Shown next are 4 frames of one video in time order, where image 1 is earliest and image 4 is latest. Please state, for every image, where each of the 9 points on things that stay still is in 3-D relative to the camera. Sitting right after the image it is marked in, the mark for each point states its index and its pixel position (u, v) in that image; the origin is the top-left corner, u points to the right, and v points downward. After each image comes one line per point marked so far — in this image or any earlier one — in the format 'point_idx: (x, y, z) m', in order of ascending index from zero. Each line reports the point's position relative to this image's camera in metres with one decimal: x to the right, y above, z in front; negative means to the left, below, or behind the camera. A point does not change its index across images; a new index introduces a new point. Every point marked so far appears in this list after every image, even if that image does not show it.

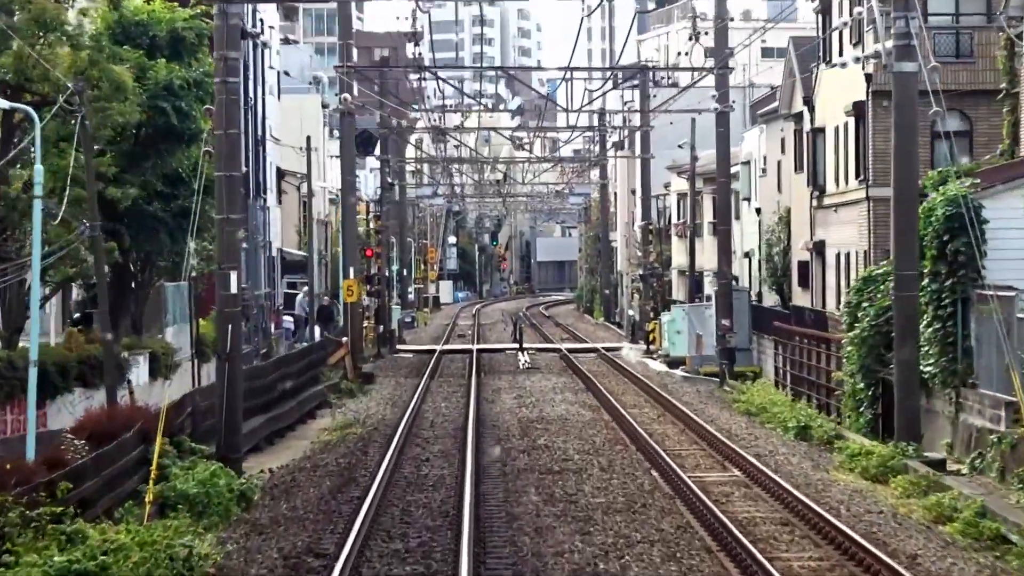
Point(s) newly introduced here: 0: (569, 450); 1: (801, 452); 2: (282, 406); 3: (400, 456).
0: (+0.4, -1.1, +16.3) m
1: (+1.9, -1.1, +16.2) m
2: (-1.8, -0.9, +19.2) m
3: (-0.7, -1.1, +16.5) m
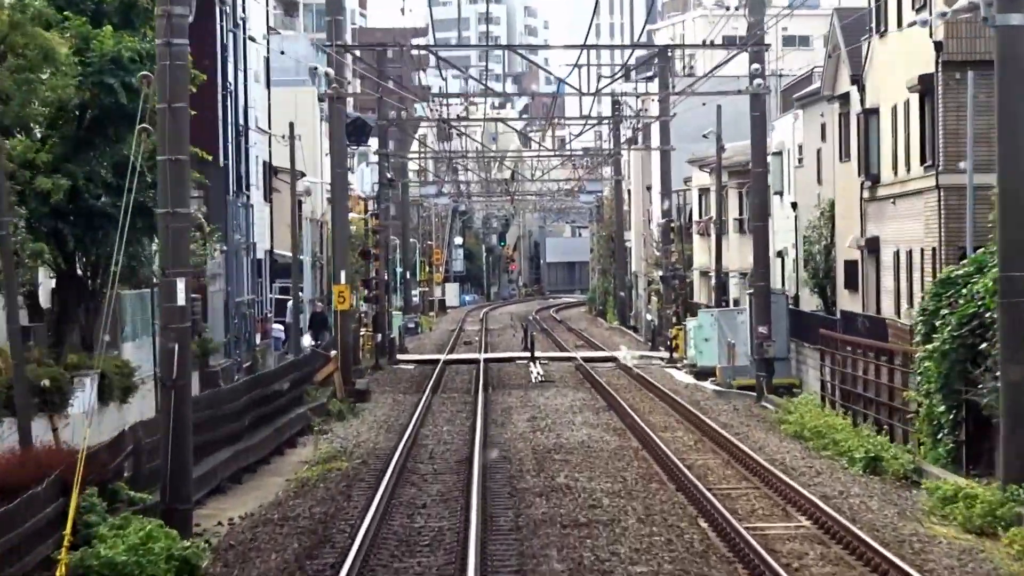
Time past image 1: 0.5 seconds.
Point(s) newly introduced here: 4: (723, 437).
0: (+0.4, -1.1, +13.4) m
1: (+2.0, -1.1, +13.3) m
2: (-1.7, -1.0, +16.4) m
3: (-0.7, -1.2, +13.6) m
4: (+1.5, -1.0, +17.3) m
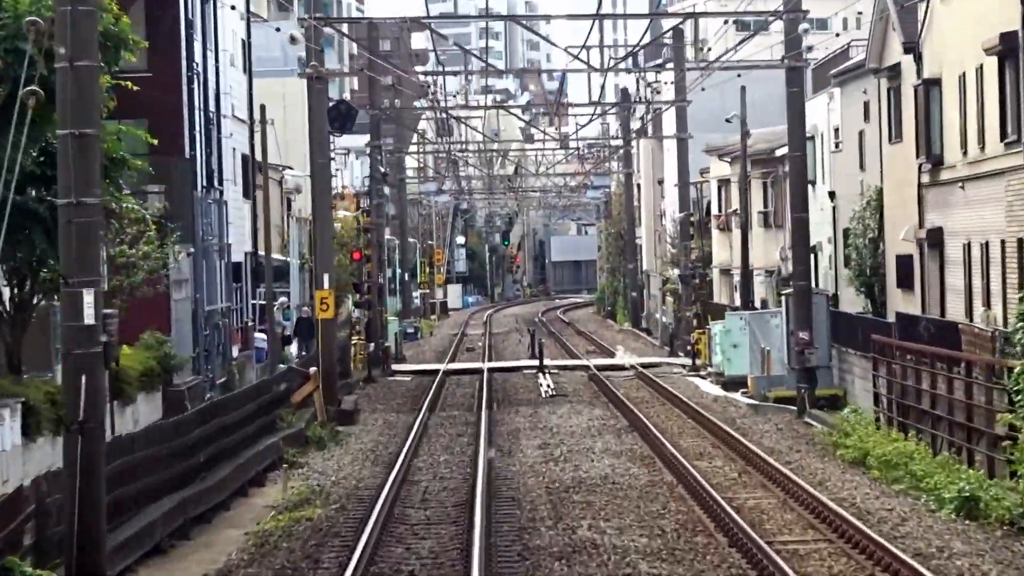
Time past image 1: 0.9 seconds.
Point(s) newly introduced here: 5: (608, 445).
0: (+0.5, -1.1, +10.6) m
1: (+2.0, -1.1, +10.5) m
2: (-1.6, -1.0, +13.5) m
3: (-0.6, -1.2, +10.8) m
4: (+1.5, -1.0, +14.5) m
5: (+0.6, -1.0, +16.5) m
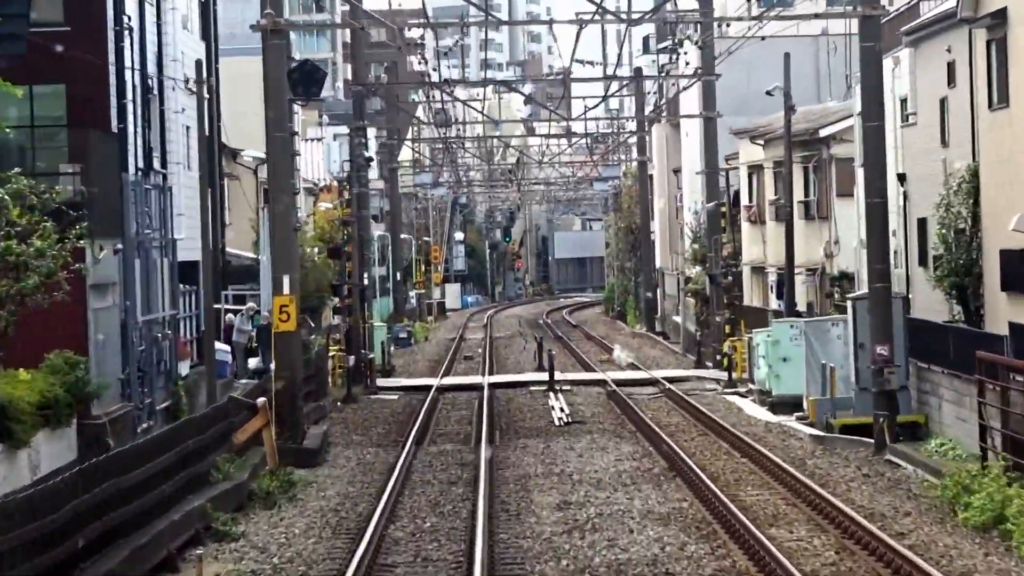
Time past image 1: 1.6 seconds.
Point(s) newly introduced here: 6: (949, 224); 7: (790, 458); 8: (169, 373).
0: (+0.5, -1.2, +6.5) m
1: (+2.1, -1.1, +6.4) m
2: (-1.6, -1.1, +9.4) m
3: (-0.6, -1.2, +6.7) m
4: (+1.6, -1.1, +10.4) m
5: (+0.7, -1.1, +12.4) m
6: (+3.1, +0.5, +17.6) m
7: (+1.7, -1.1, +15.4) m
8: (-2.7, -0.7, +19.6) m
